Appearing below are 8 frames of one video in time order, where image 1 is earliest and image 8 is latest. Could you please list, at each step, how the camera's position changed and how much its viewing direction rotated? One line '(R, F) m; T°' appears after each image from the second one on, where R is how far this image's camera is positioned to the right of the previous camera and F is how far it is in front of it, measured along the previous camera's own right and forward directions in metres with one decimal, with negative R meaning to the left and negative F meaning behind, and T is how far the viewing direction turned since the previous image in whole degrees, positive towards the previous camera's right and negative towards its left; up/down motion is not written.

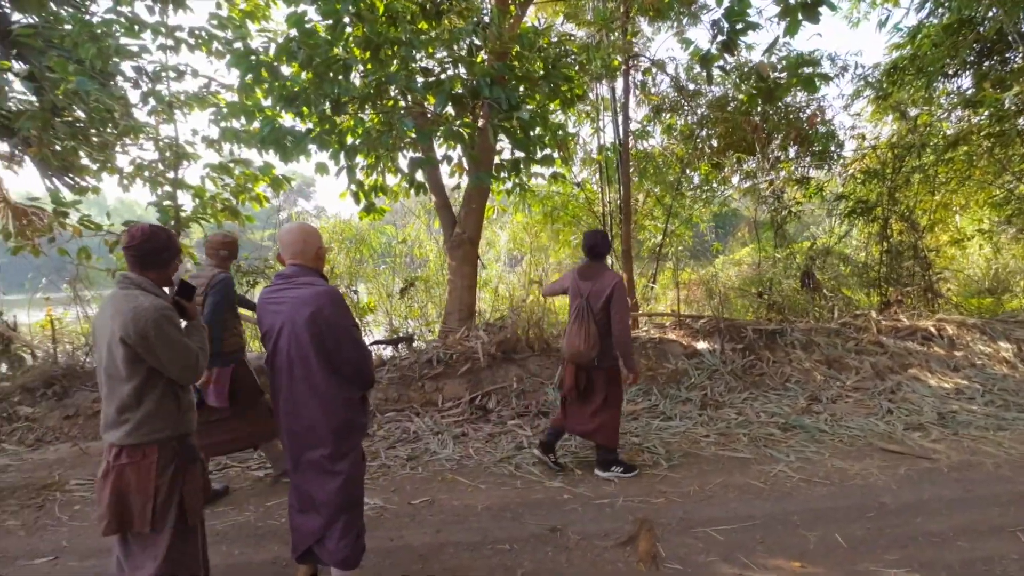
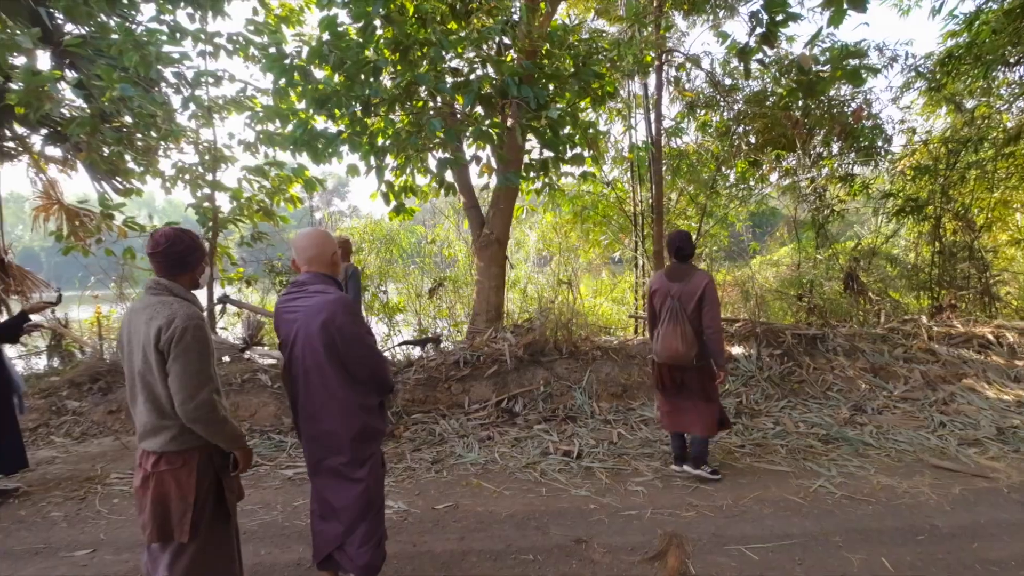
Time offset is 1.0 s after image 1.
(0.0, +0.1) m; -4°
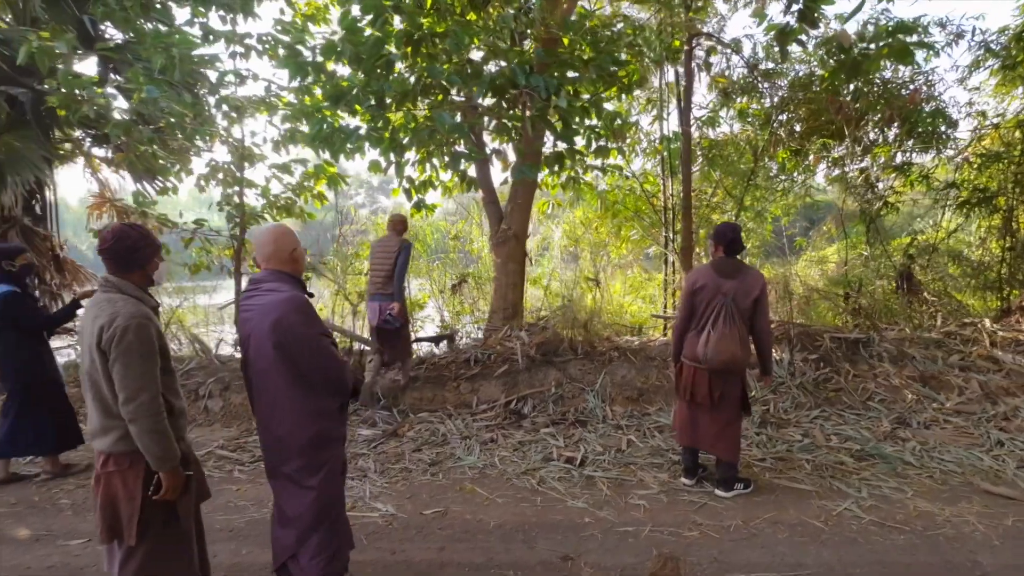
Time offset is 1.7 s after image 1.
(+0.3, +0.2) m; -5°
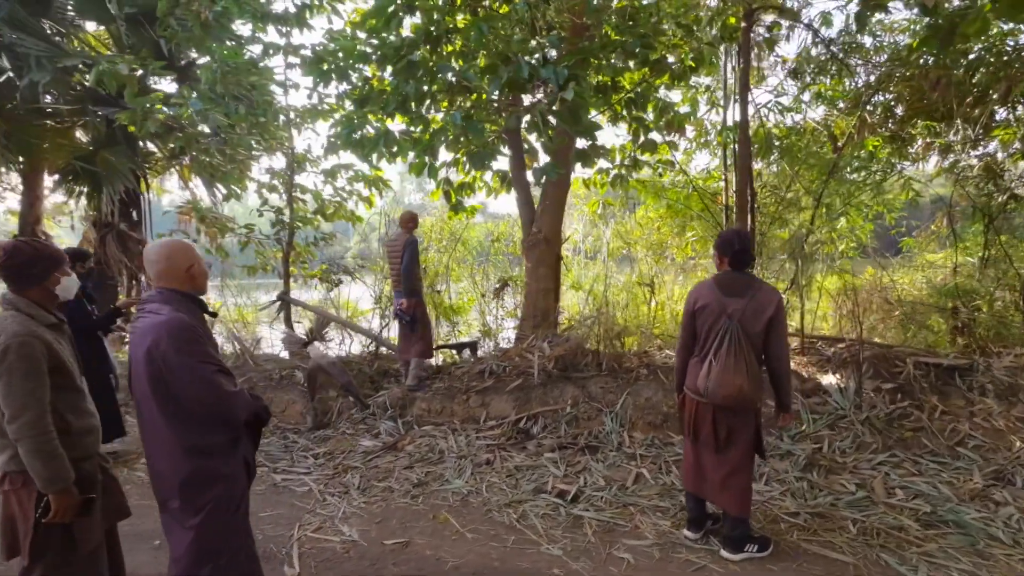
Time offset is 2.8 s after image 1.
(+0.6, +0.3) m; -10°
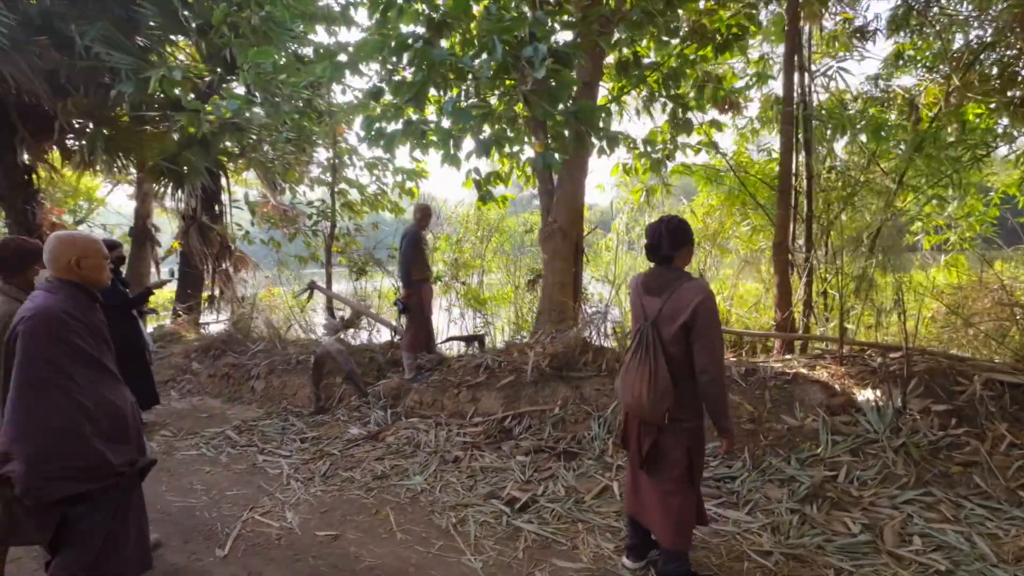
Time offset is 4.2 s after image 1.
(+0.8, +0.2) m; -11°
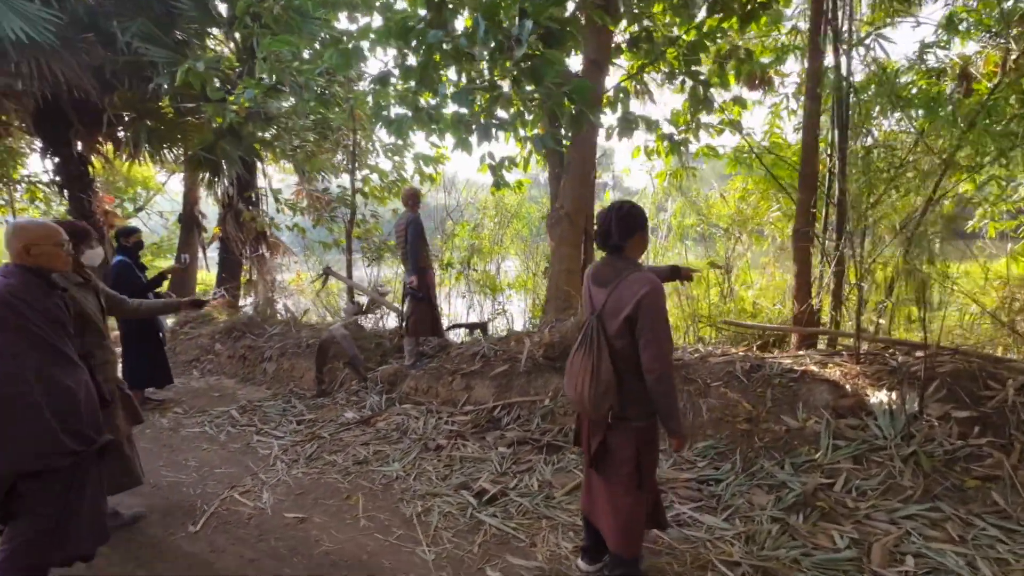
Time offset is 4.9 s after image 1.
(+0.4, +0.1) m; -5°
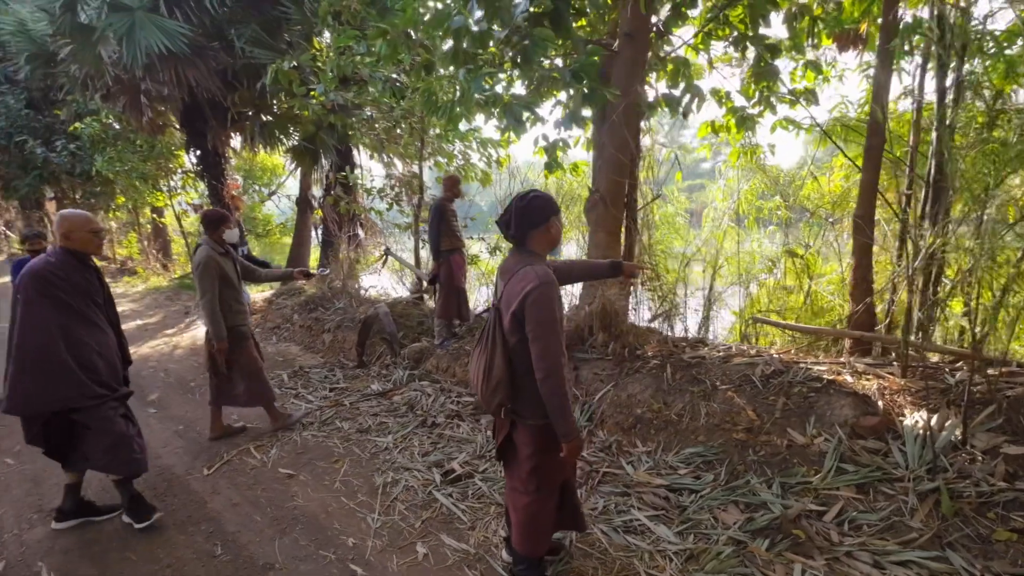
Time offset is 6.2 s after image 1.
(+0.8, +0.1) m; -13°
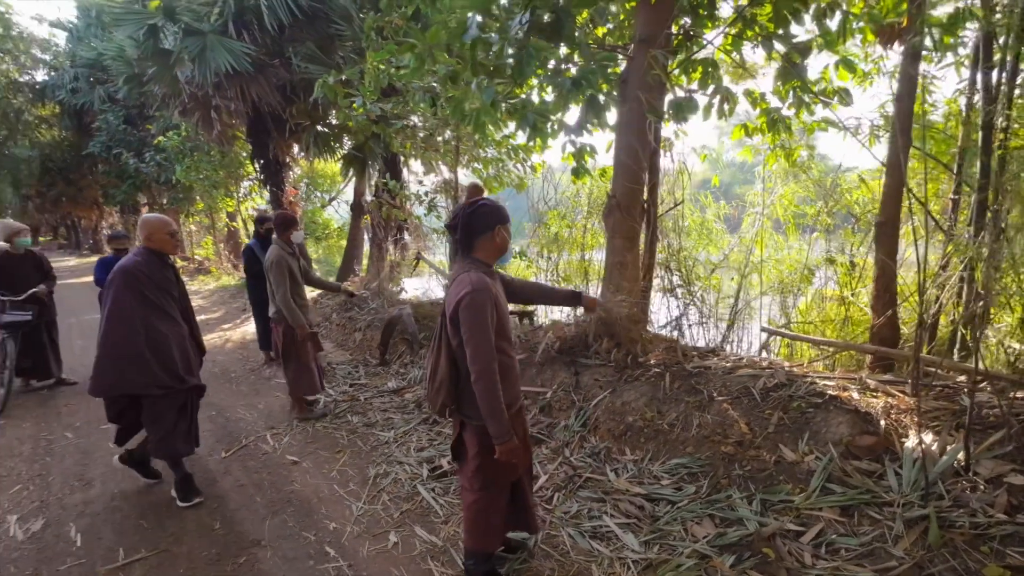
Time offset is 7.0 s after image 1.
(+0.4, 0.0) m; -7°
